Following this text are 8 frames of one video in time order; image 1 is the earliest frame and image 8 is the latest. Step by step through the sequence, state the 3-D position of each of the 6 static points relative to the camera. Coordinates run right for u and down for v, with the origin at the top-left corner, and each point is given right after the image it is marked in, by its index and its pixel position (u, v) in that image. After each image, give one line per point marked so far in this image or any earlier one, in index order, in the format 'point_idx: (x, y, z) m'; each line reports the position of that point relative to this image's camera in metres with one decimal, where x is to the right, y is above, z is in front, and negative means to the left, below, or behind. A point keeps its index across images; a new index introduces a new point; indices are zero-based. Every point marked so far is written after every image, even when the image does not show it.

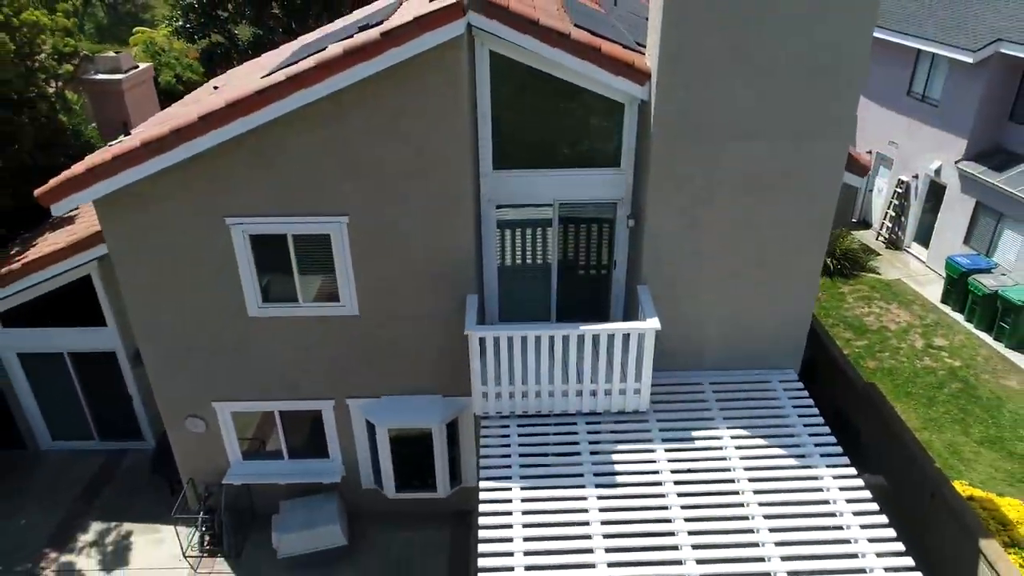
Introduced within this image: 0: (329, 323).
0: (-1.7, -0.3, +9.2) m
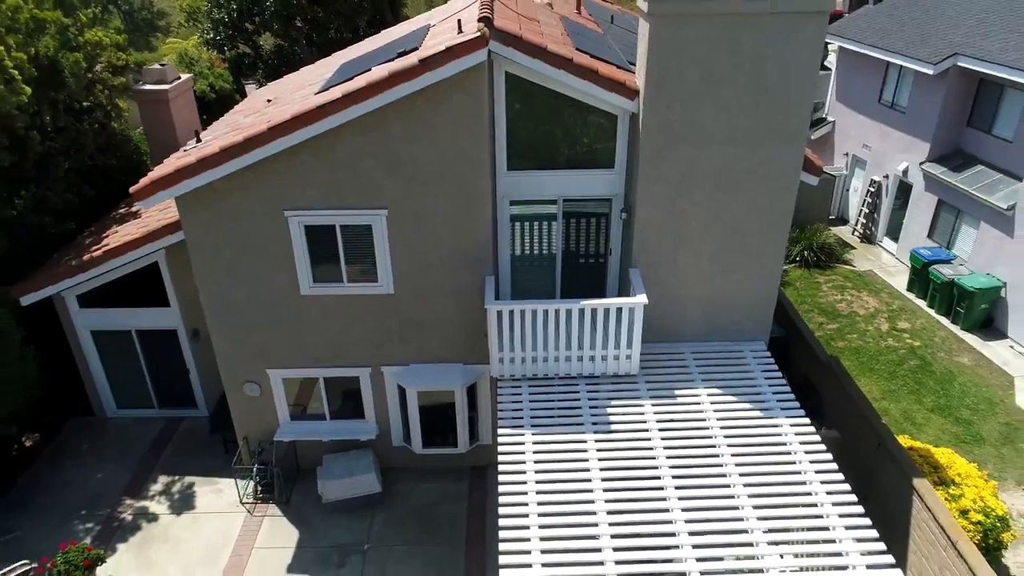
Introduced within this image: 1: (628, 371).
0: (-1.6, -0.1, +10.9) m
1: (+1.3, -0.9, +10.8) m
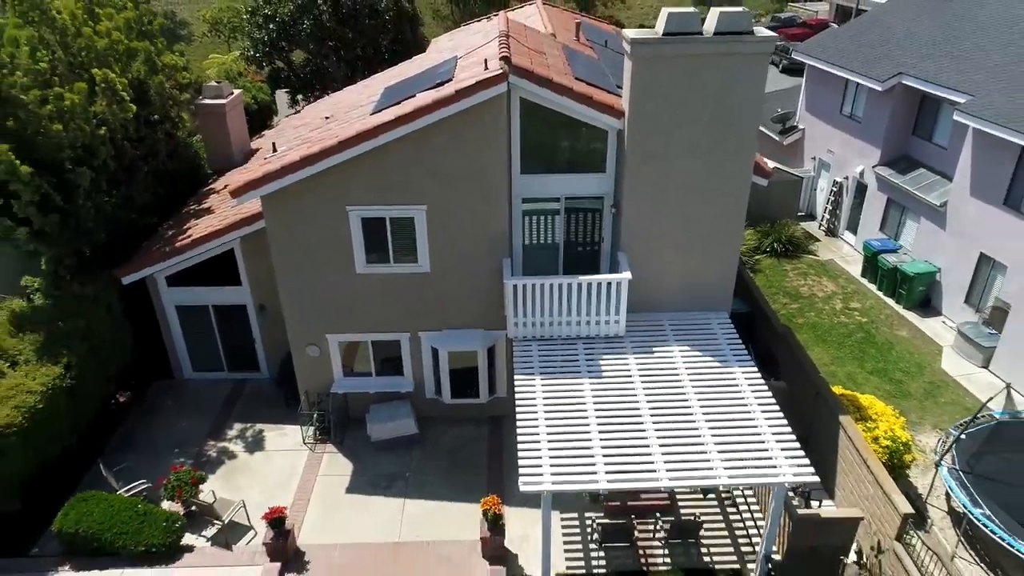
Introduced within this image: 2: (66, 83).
0: (-1.4, +0.2, +13.6) m
1: (+1.4, -0.6, +13.5) m
2: (-6.3, +3.0, +14.2) m
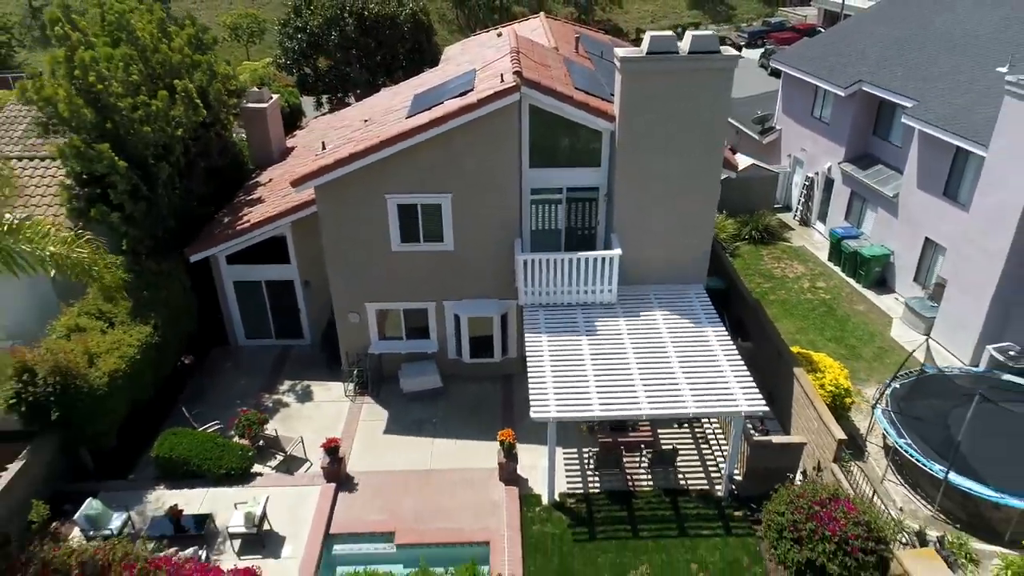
0: (-1.3, +0.6, +16.2) m
1: (+1.6, -0.2, +16.2) m
2: (-6.1, +3.4, +16.9) m
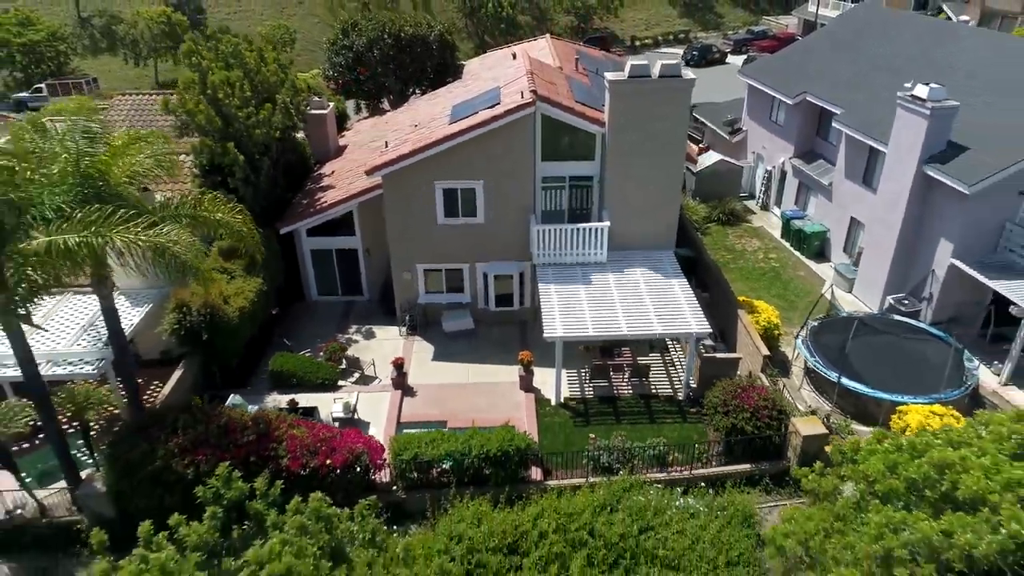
0: (-0.9, +1.4, +21.5) m
1: (+1.9, +0.6, +21.5) m
2: (-5.7, +4.2, +22.1) m
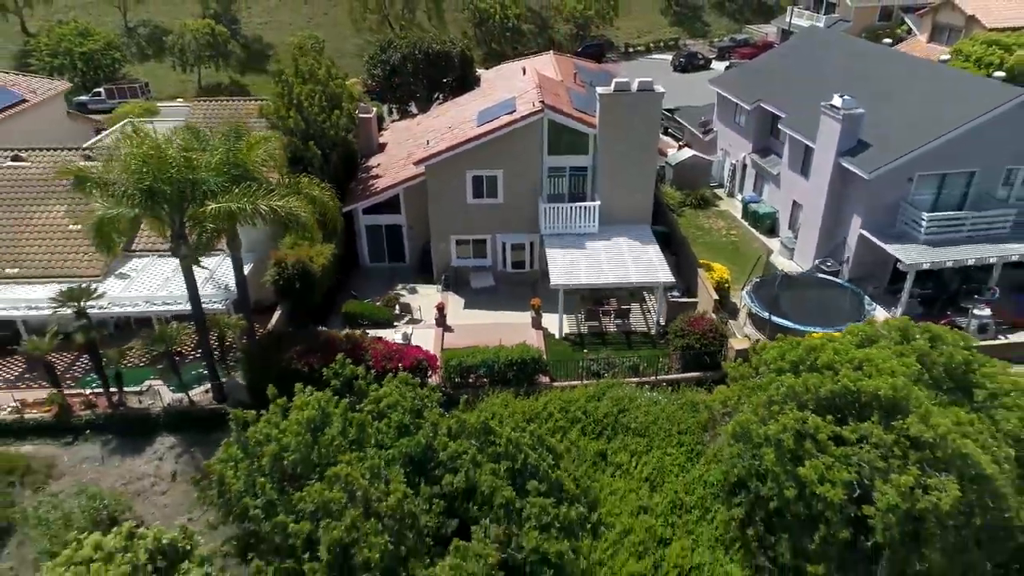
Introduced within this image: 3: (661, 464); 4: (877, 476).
0: (-0.6, +2.3, +27.8) m
1: (+2.3, +1.6, +27.8) m
2: (-5.4, +5.2, +28.4) m
3: (+3.0, -3.6, +19.9) m
4: (+5.8, -2.9, +15.6) m
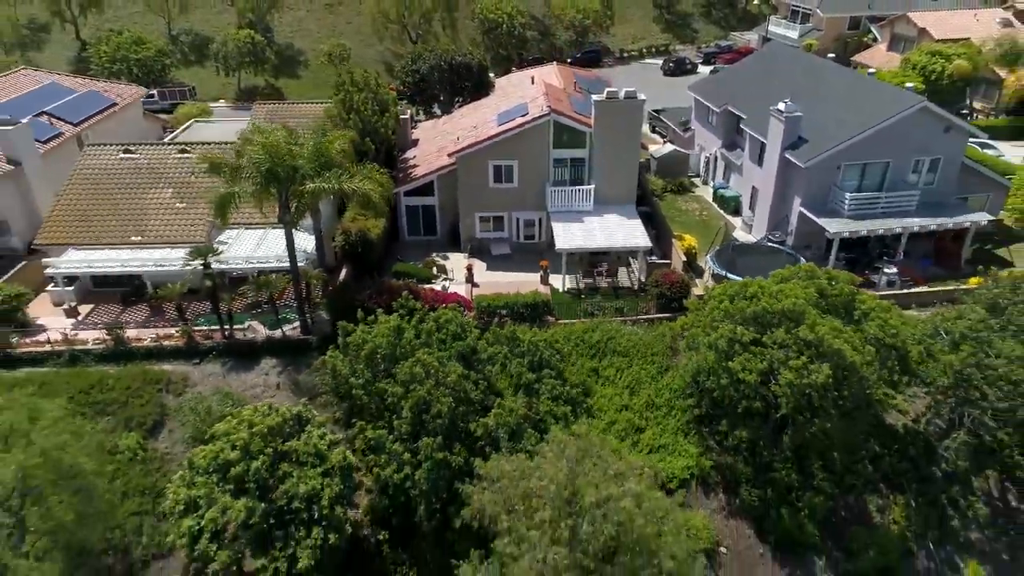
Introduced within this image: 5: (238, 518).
0: (-0.1, +3.5, +34.9) m
1: (+2.7, +2.8, +34.9) m
2: (-4.9, +6.4, +35.5) m
3: (+3.5, -2.5, +27.1) m
4: (+6.3, -1.8, +22.7) m
5: (-5.4, -4.5, +19.4) m
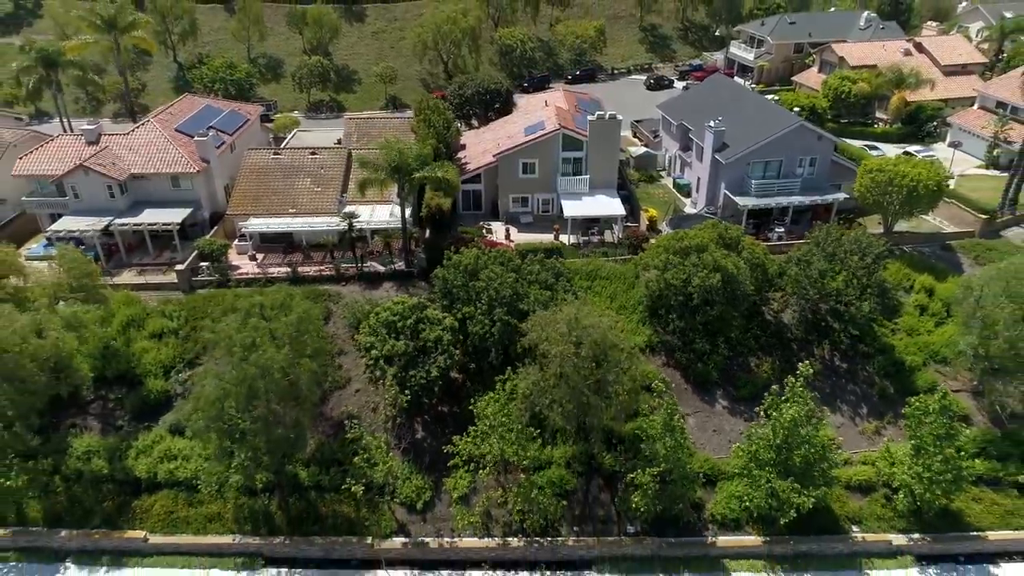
0: (+1.1, +5.9, +52.4) m
1: (+3.9, +5.1, +52.3) m
2: (-3.7, +8.7, +52.9) m
3: (+4.7, -0.2, +44.5) m
4: (+7.5, +0.5, +40.2) m
5: (-4.2, -2.3, +36.8) m
